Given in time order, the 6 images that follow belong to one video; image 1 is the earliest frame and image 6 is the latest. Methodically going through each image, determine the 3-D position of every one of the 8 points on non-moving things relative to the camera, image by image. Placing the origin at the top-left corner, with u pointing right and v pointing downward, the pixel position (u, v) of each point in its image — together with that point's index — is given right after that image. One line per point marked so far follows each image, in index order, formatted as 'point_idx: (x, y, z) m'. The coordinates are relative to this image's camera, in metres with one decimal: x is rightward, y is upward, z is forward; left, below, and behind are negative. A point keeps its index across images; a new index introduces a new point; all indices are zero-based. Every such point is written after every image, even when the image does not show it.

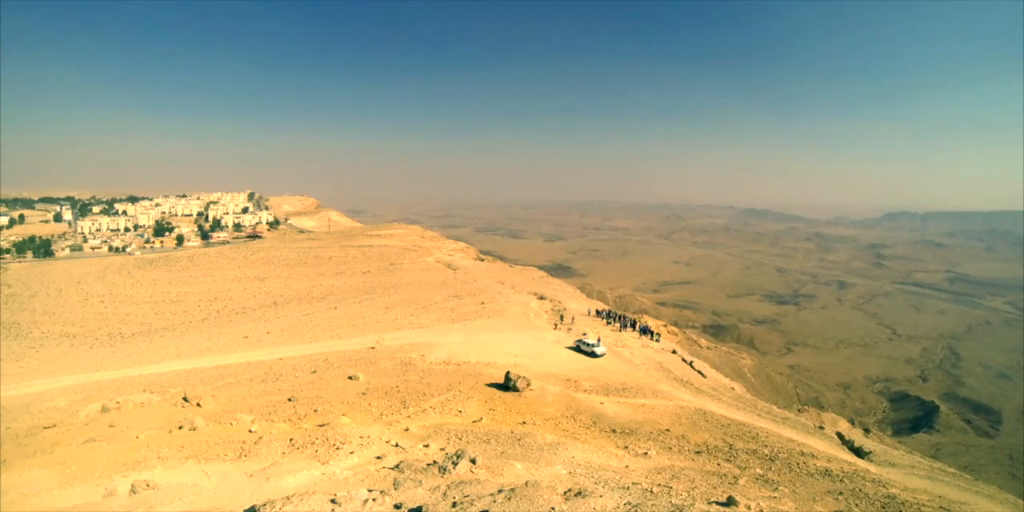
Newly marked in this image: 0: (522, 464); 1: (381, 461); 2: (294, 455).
0: (+0.3, -7.2, +19.6) m
1: (-4.4, -7.1, +19.6) m
2: (-7.5, -7.0, +19.8) m
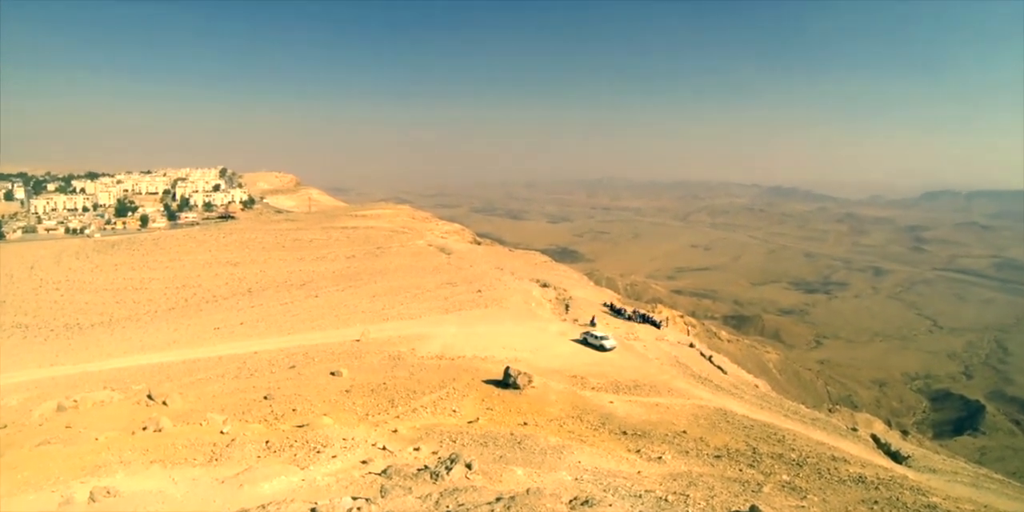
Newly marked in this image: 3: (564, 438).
0: (+0.3, -6.5, +17.1) m
1: (-4.4, -6.4, +17.2) m
2: (-7.5, -6.3, +17.4) m
3: (+1.8, -6.5, +19.7) m
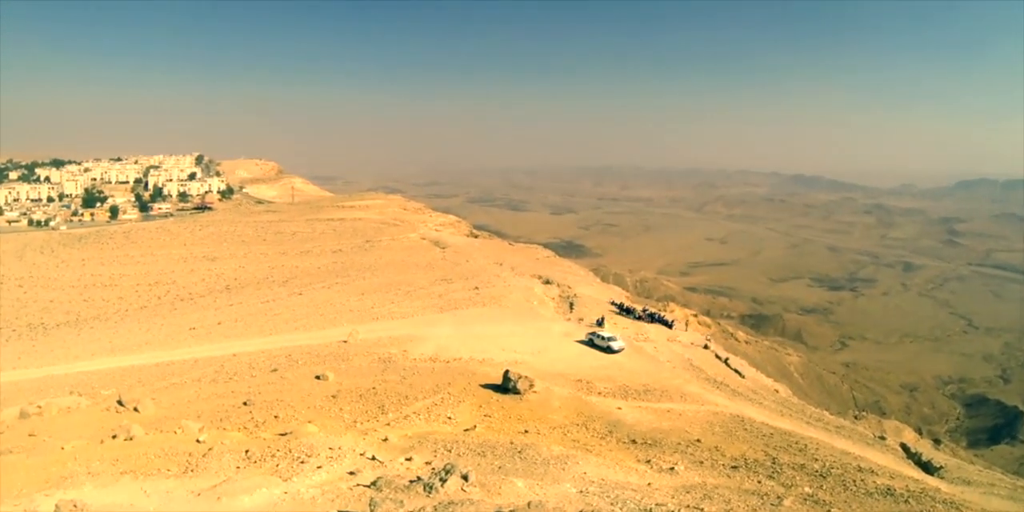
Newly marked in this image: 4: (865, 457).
0: (+0.3, -6.3, +15.4) m
1: (-4.4, -6.2, +15.5) m
2: (-7.5, -6.1, +15.7) m
3: (+1.8, -6.3, +18.0) m
4: (+12.8, -7.3, +19.9) m
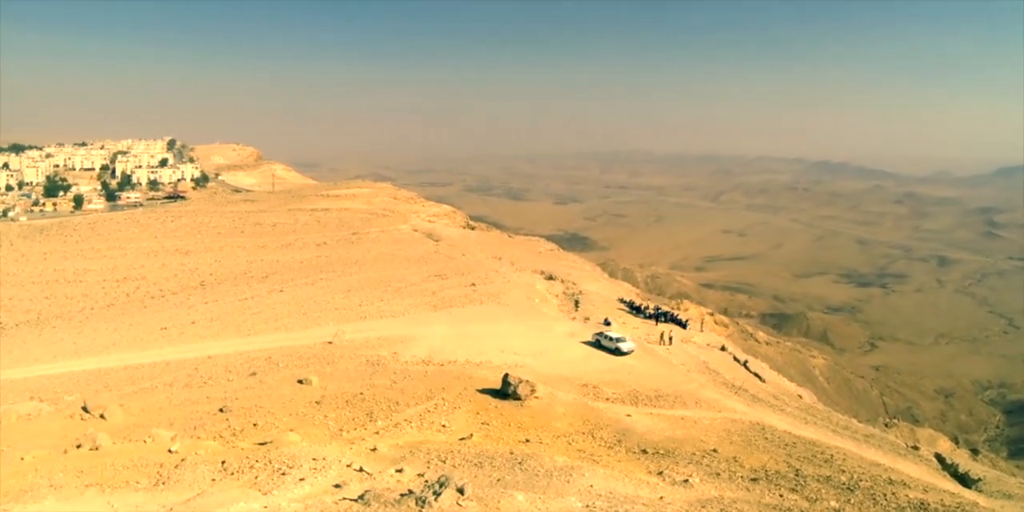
0: (+0.3, -6.1, +13.7) m
1: (-4.4, -6.0, +13.7) m
2: (-7.5, -5.9, +14.0) m
3: (+1.8, -6.0, +16.3) m
4: (+12.8, -7.1, +18.2) m
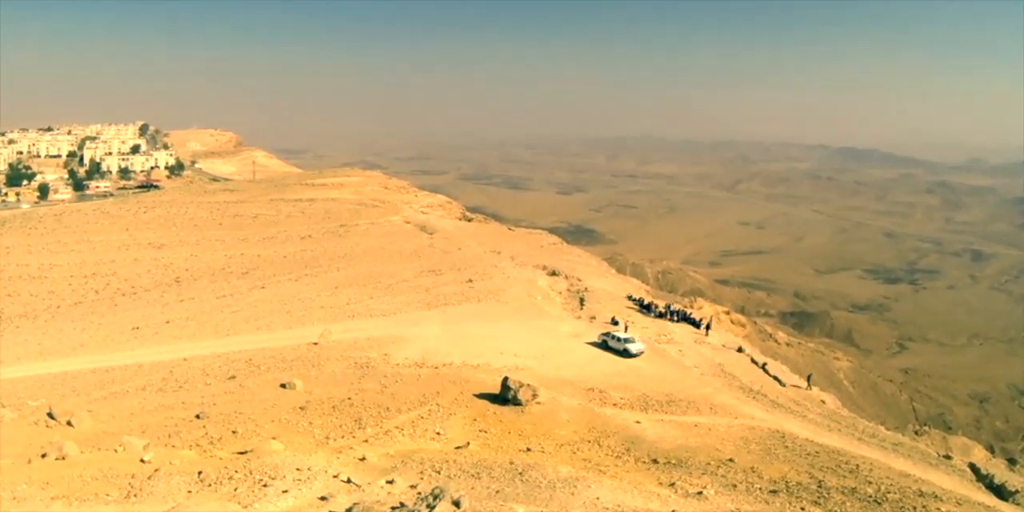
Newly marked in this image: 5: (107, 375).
0: (+0.3, -5.9, +12.3) m
1: (-4.4, -5.8, +12.3) m
2: (-7.5, -5.7, +12.5) m
3: (+1.8, -5.8, +14.9) m
4: (+12.8, -6.9, +16.8) m
5: (-14.0, -4.1, +19.2) m
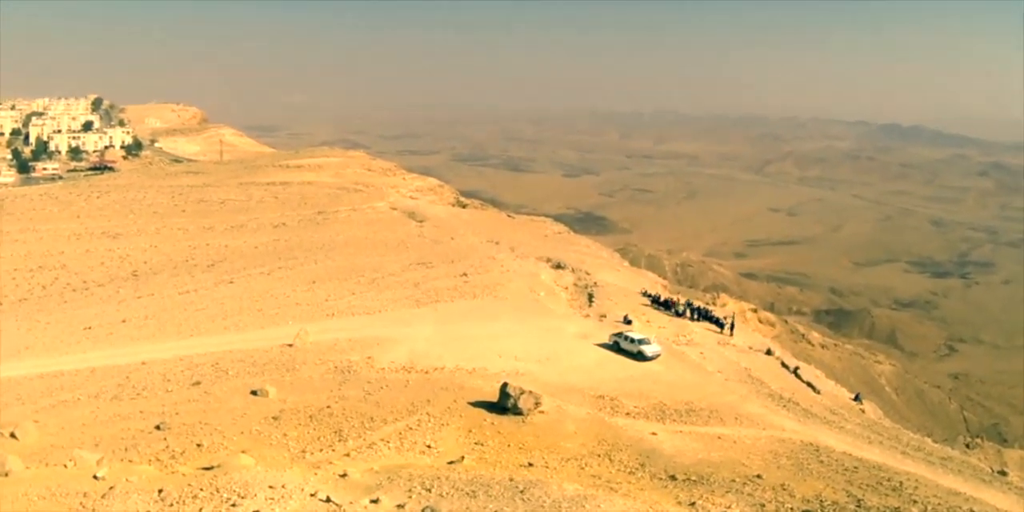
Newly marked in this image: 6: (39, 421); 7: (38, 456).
0: (+0.3, -5.7, +10.3) m
1: (-4.4, -5.5, +10.3) m
2: (-7.5, -5.4, +10.5) m
3: (+1.8, -5.6, +12.9) m
4: (+12.8, -6.6, +14.8) m
5: (-14.0, -3.8, +17.2) m
6: (-13.1, -4.6, +15.2) m
7: (-12.1, -5.0, +13.6) m
